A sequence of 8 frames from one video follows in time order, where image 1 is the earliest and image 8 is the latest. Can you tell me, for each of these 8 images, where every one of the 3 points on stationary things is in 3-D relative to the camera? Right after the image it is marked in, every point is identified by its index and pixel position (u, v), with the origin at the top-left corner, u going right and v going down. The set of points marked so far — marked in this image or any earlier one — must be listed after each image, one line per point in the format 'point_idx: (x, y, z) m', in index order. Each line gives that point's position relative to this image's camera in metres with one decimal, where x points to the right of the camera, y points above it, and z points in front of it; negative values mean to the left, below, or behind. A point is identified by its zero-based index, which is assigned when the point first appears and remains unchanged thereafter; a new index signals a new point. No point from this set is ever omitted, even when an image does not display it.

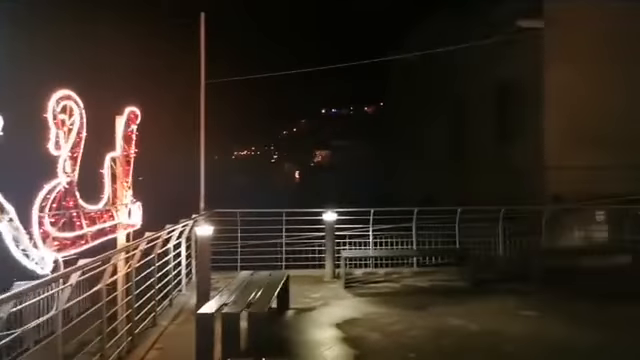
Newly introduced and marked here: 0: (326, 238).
0: (+0.1, -1.2, +9.5) m
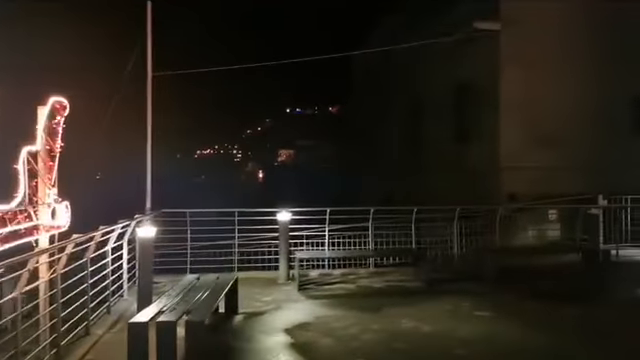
0: (-0.8, -1.2, +9.1) m
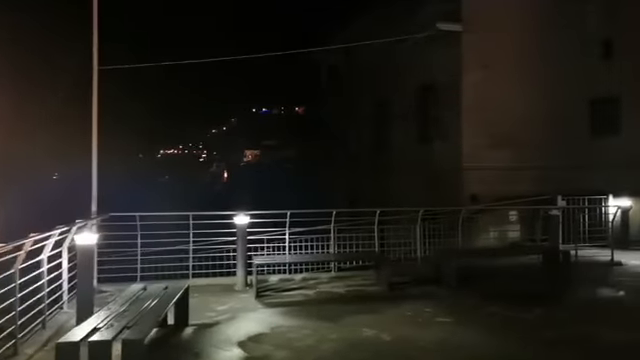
0: (-1.6, -1.2, +8.7) m
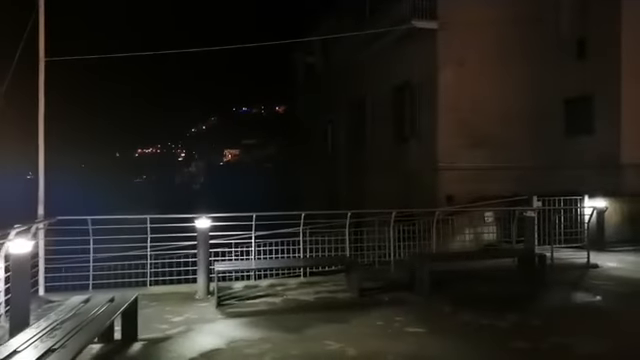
0: (-2.2, -1.2, +8.2) m
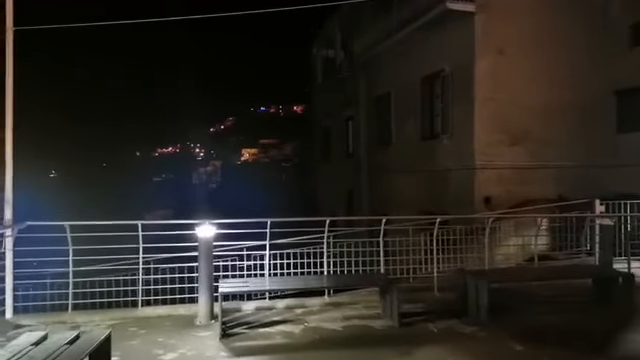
0: (-1.7, -1.2, +6.6) m
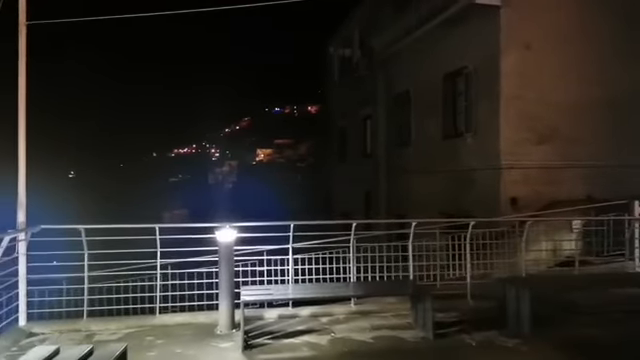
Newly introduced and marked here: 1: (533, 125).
0: (-1.4, -1.2, +6.3) m
1: (+5.9, +1.5, +12.5) m
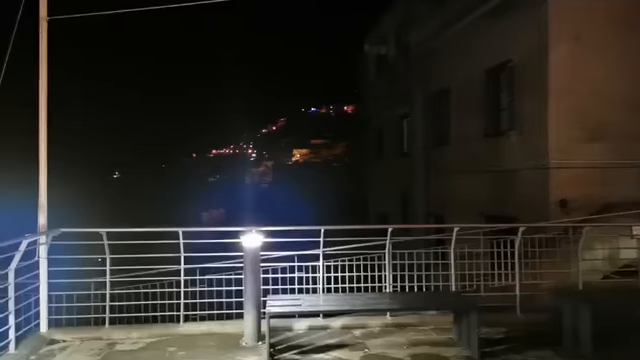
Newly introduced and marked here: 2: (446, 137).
0: (-1.0, -1.2, +5.9) m
1: (+6.7, +1.5, +11.5) m
2: (+4.6, +1.6, +16.7) m
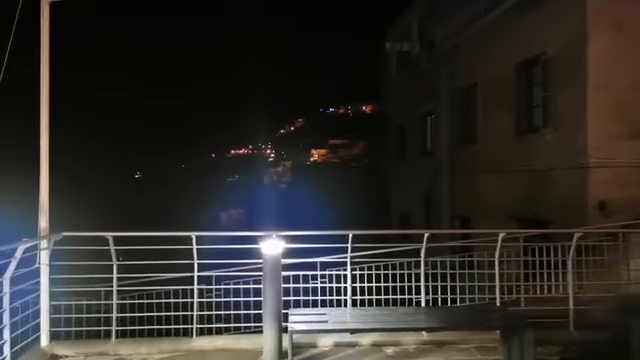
0: (-0.6, -1.2, +5.3) m
1: (+7.3, +1.5, +10.6) m
2: (+5.3, +1.6, +15.9) m
